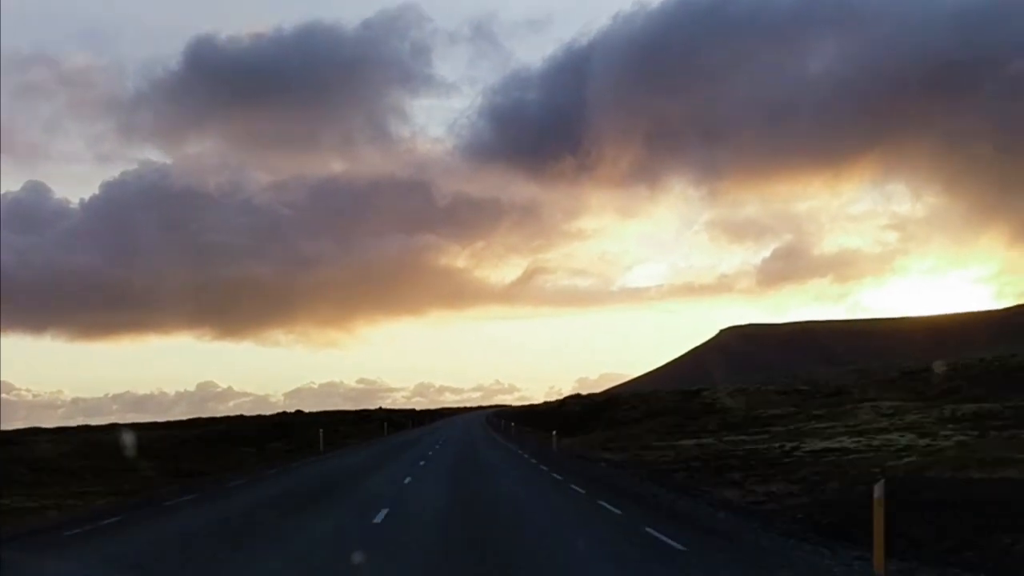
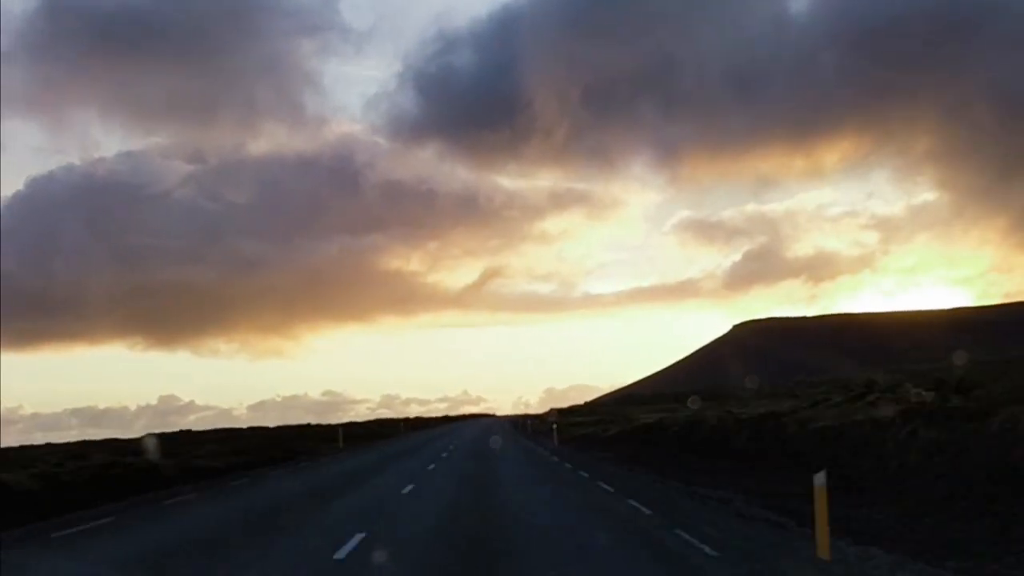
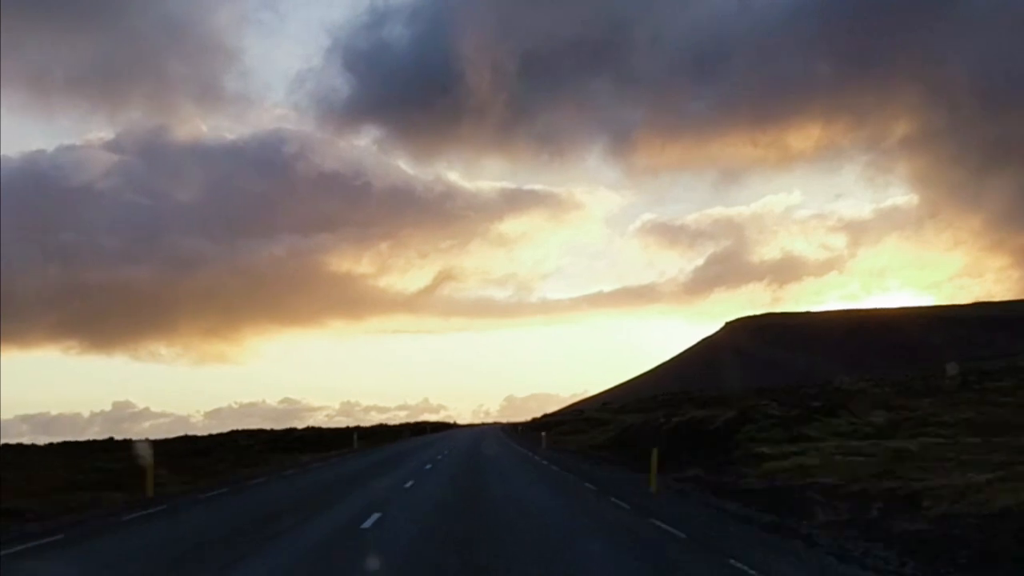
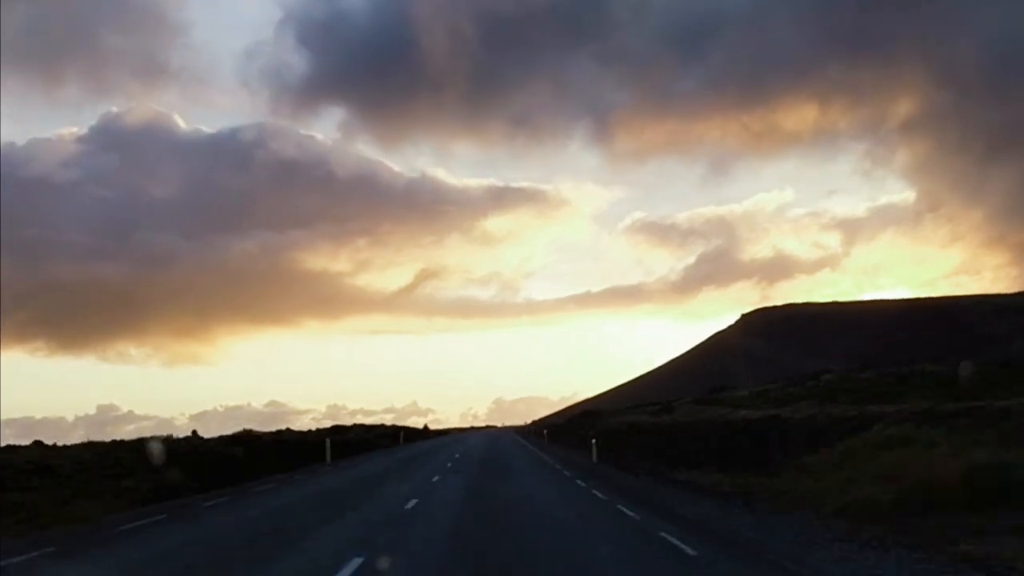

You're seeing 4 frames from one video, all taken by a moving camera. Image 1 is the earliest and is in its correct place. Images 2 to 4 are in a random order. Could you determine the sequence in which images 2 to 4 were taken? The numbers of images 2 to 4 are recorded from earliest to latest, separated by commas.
2, 3, 4
